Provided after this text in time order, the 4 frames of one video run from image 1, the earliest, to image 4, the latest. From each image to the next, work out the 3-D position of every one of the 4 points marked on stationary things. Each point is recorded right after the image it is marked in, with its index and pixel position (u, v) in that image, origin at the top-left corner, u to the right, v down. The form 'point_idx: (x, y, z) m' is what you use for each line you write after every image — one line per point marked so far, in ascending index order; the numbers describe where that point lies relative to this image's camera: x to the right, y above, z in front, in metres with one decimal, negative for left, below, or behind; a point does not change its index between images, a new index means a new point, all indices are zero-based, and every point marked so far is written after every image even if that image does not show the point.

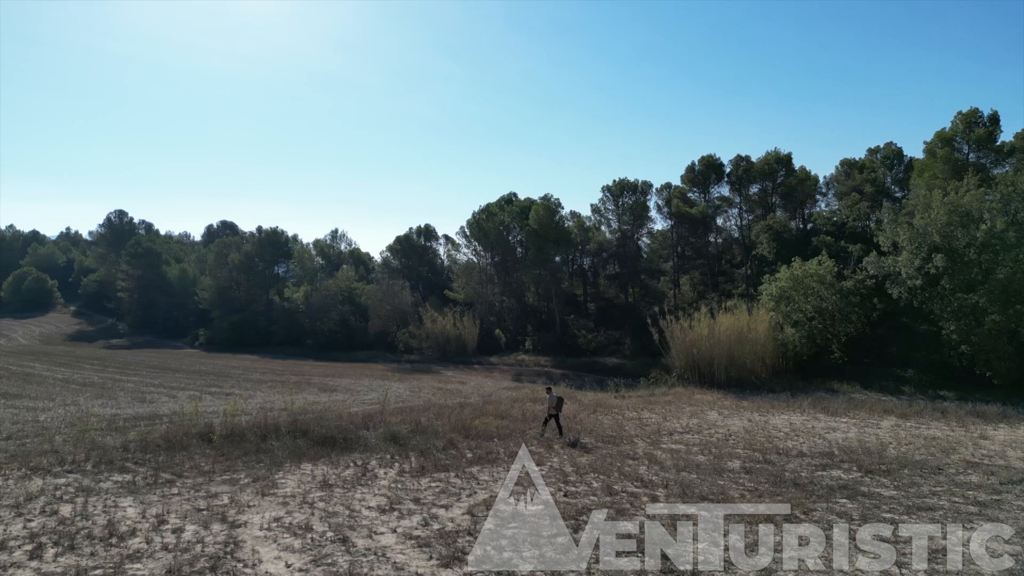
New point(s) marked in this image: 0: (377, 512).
0: (-1.8, -3.1, +8.3) m
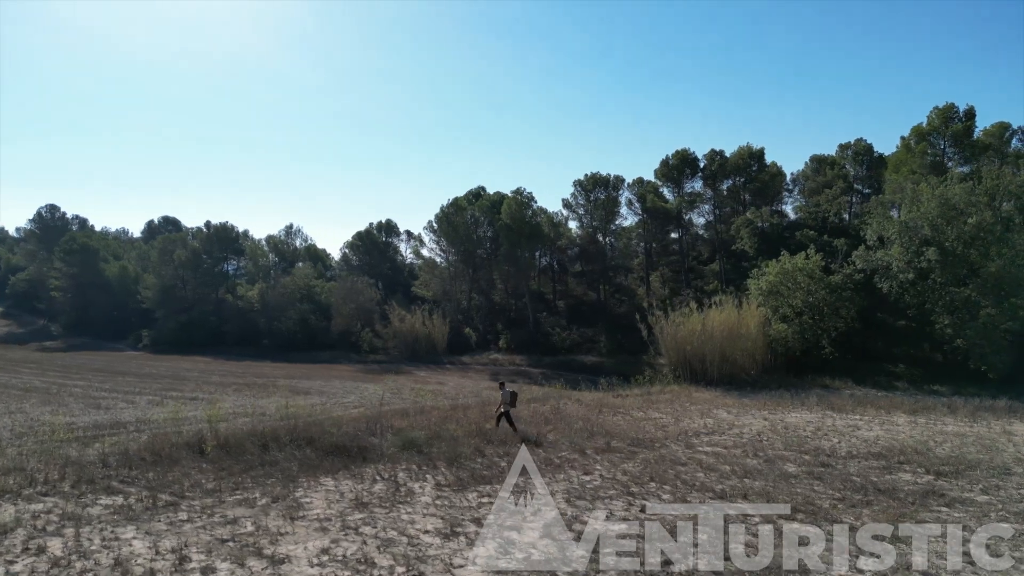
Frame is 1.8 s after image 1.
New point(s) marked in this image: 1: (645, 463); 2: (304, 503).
0: (-0.8, -2.9, +7.0) m
1: (+2.5, -3.2, +11.1) m
2: (-2.9, -3.0, +8.4) m
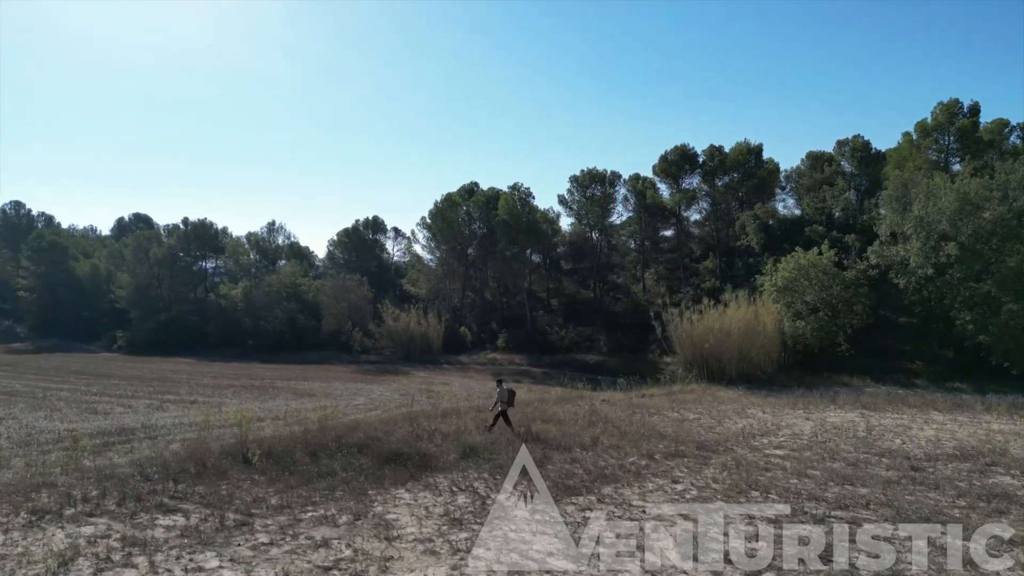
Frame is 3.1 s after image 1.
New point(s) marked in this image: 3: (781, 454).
0: (+0.6, -2.8, +6.3) m
1: (+3.7, -3.1, +10.5) m
2: (-1.5, -2.9, +7.6) m
3: (+5.3, -3.3, +12.0) m
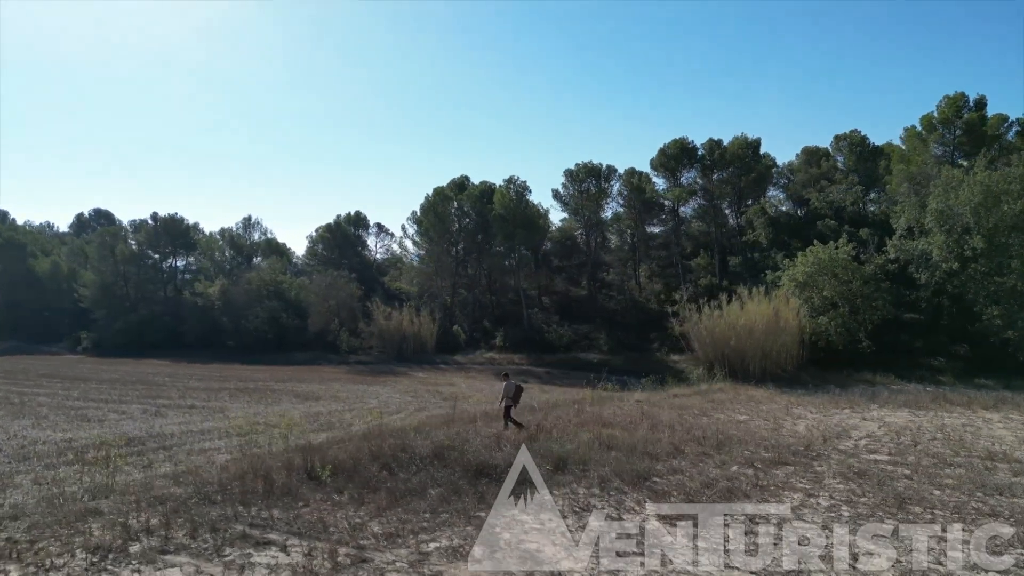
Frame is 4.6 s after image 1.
0: (+2.4, -2.7, +5.2) m
1: (+5.3, -3.0, +9.6) m
2: (+0.2, -2.8, +6.4) m
3: (+6.8, -3.1, +11.1) m
